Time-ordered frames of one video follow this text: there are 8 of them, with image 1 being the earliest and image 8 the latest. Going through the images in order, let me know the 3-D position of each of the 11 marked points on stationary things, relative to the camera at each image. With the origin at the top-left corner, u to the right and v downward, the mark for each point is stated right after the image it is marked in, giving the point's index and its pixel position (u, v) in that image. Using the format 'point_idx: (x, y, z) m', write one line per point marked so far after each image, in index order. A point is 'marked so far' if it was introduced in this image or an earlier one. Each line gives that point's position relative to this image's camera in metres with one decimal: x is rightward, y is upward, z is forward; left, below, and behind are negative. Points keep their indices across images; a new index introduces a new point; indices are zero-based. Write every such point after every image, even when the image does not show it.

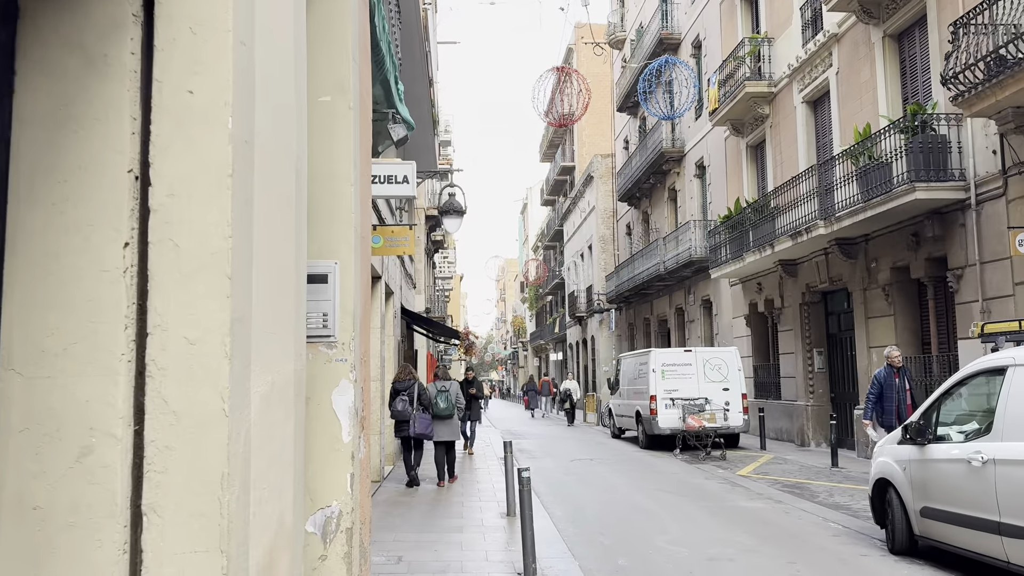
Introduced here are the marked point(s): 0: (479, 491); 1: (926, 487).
0: (-0.5, -2.9, +11.8) m
1: (+3.6, -1.7, +7.1) m
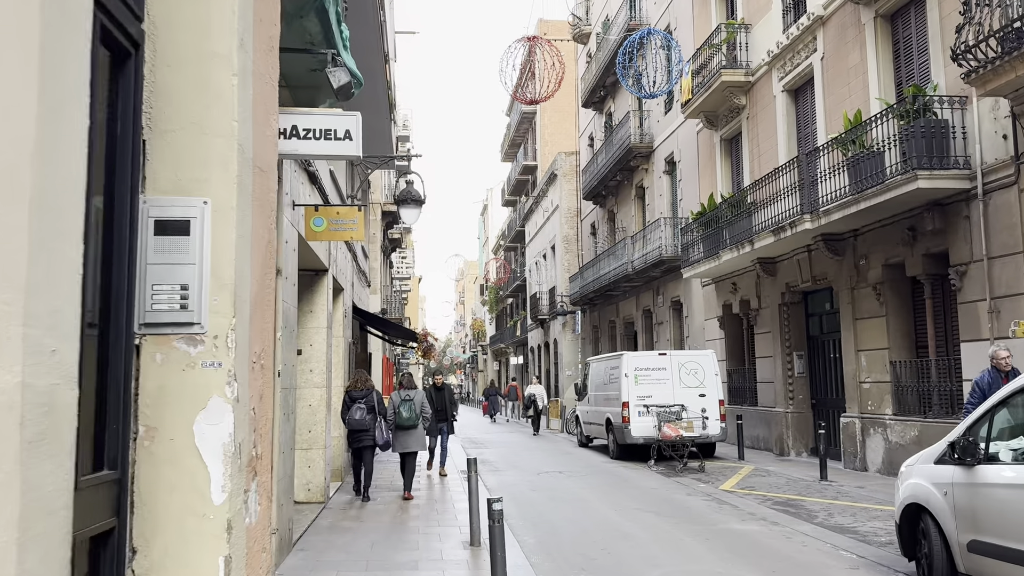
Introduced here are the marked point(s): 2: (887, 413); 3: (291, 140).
0: (-0.9, -2.9, +10.4) m
1: (+3.3, -1.6, +5.9) m
2: (+6.2, -2.1, +13.5) m
3: (-1.4, +0.9, +5.2) m
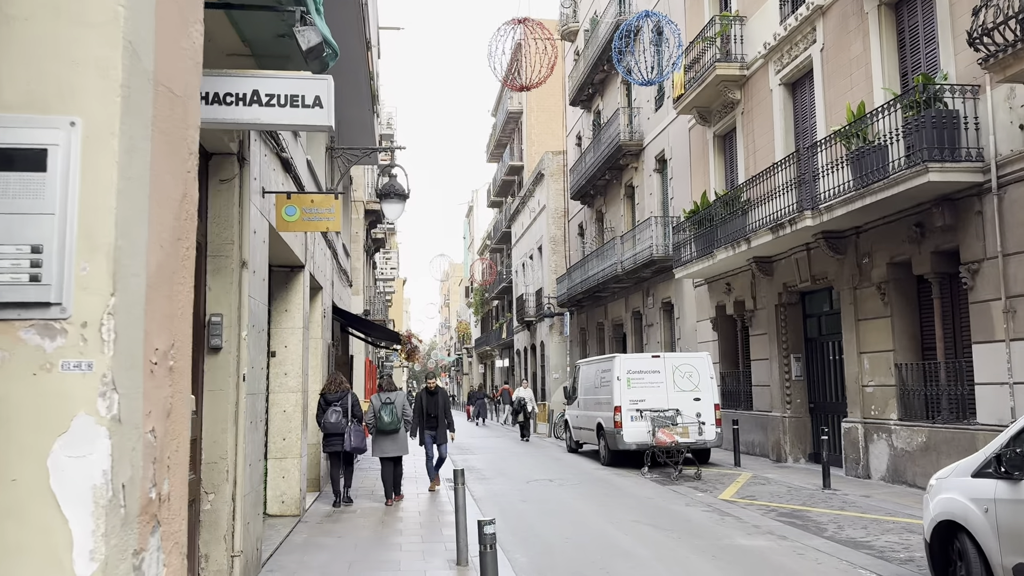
0: (-1.1, -2.8, +9.7) m
1: (+3.3, -1.6, +5.3) m
2: (+6.0, -2.1, +12.9) m
3: (-1.4, +1.0, +4.5) m
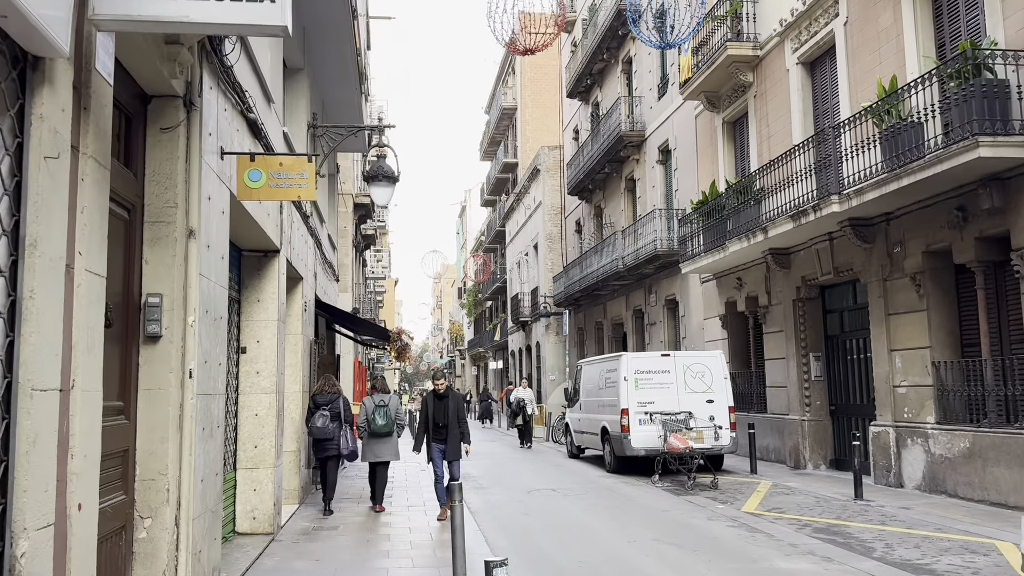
0: (-1.0, -2.7, +8.5) m
1: (+3.4, -1.4, +4.1) m
2: (+6.0, -1.9, +11.8) m
3: (-1.4, +1.2, +3.3) m
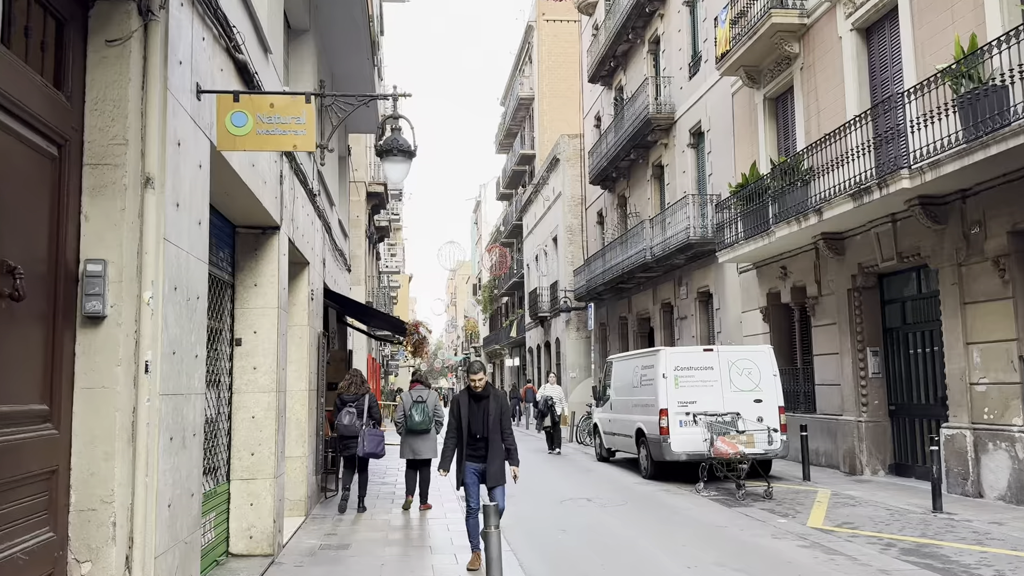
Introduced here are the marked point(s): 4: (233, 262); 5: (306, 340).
0: (-0.7, -2.5, +7.2) m
1: (+3.7, -1.3, +2.8) m
2: (+6.4, -1.7, +10.4) m
3: (-1.1, +1.3, +2.1) m
4: (-2.7, +0.3, +7.8) m
5: (-2.5, -0.6, +10.1) m
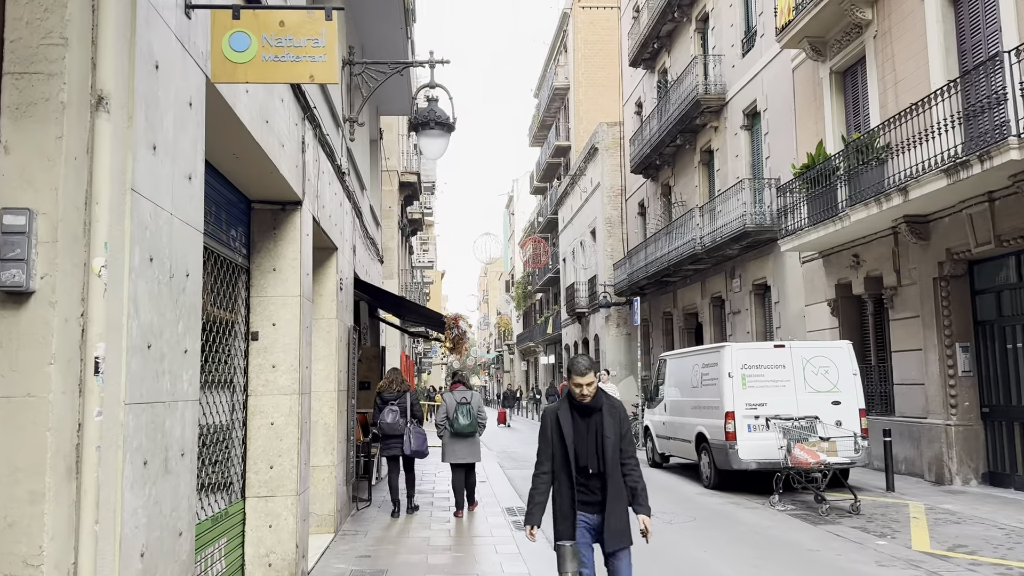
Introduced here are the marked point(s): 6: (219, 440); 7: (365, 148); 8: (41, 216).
0: (-0.2, -2.4, +6.1) m
1: (+4.0, -1.1, +1.4) m
2: (+7.0, -1.6, +8.9) m
3: (-0.8, +1.4, +0.9) m
4: (-2.2, +0.4, +6.7) m
5: (-1.9, -0.5, +9.0) m
6: (-2.2, -1.1, +6.0) m
7: (-2.4, +2.2, +13.1) m
8: (-1.5, +0.2, +2.6) m
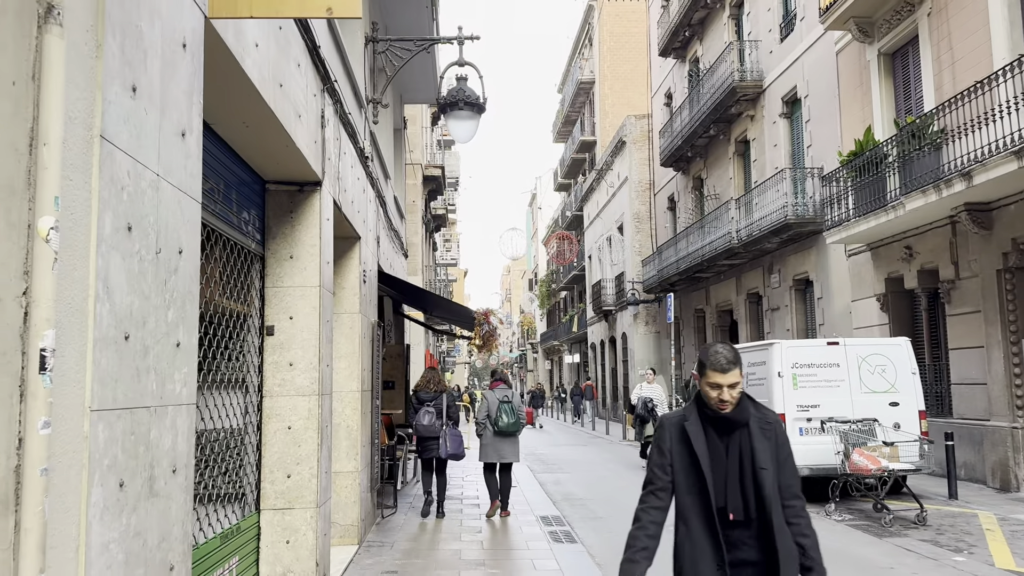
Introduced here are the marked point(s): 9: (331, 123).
0: (+0.1, -2.3, +5.4) m
1: (+4.2, -1.1, +0.6) m
2: (+7.4, -1.5, +8.1) m
3: (-0.7, +1.5, +0.2) m
4: (-1.8, +0.5, +6.0) m
5: (-1.6, -0.4, +8.3) m
6: (-1.9, -1.0, +5.4) m
7: (-1.9, +2.3, +12.5) m
8: (-1.3, +0.3, +1.9) m
9: (-1.5, +1.3, +6.5) m
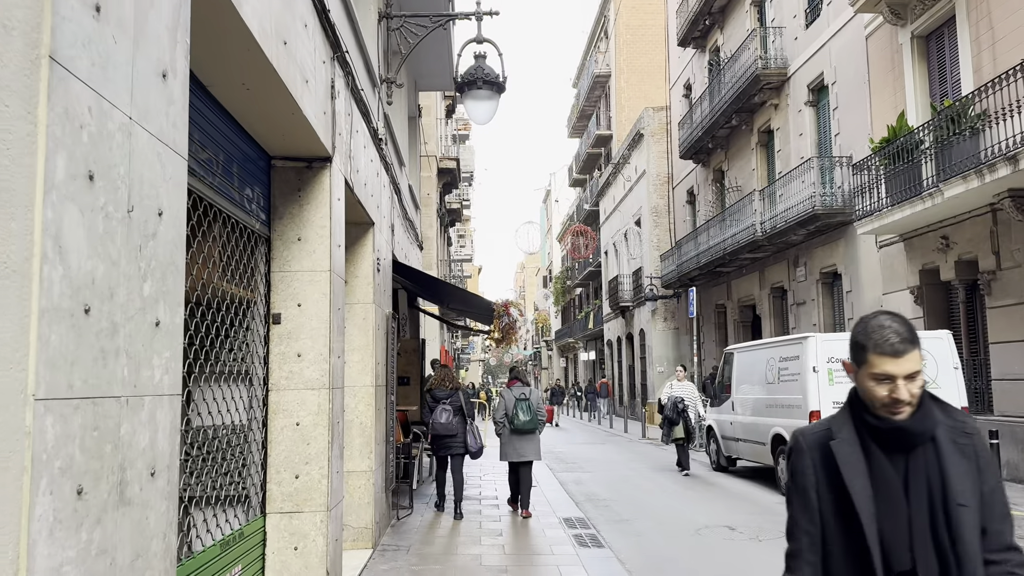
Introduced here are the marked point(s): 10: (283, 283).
0: (+0.3, -2.2, +4.9) m
1: (+4.2, -0.9, +0.1) m
2: (+7.6, -1.3, +7.4) m
3: (-0.6, +1.6, -0.3) m
4: (-1.7, +0.6, +5.6) m
5: (-1.3, -0.3, +7.8) m
6: (-1.7, -0.9, +4.9) m
7: (-1.6, +2.4, +12.0) m
8: (-1.2, +0.4, +1.4) m
9: (-1.3, +1.4, +6.0) m
10: (-1.6, 0.0, +5.7) m
